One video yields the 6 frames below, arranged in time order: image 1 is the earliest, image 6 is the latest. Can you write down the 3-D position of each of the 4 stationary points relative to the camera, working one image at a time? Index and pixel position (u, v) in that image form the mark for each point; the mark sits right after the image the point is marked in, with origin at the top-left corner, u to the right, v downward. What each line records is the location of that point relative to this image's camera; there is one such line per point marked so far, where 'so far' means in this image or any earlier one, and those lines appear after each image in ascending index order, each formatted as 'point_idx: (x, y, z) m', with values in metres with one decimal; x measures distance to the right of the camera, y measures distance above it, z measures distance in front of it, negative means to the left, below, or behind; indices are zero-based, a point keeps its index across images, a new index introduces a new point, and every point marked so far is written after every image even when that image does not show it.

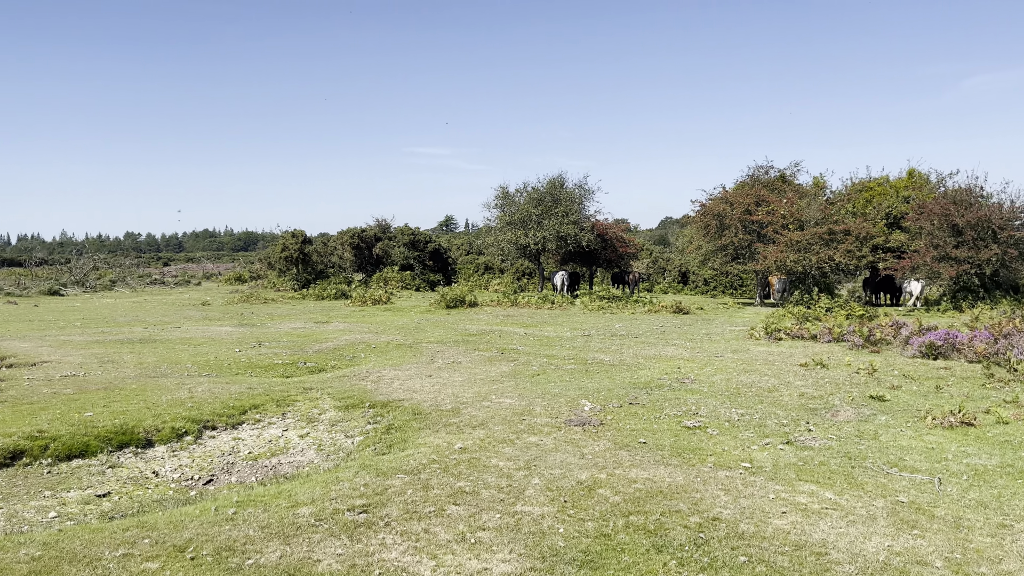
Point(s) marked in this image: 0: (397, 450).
0: (-1.8, -2.5, +8.8) m
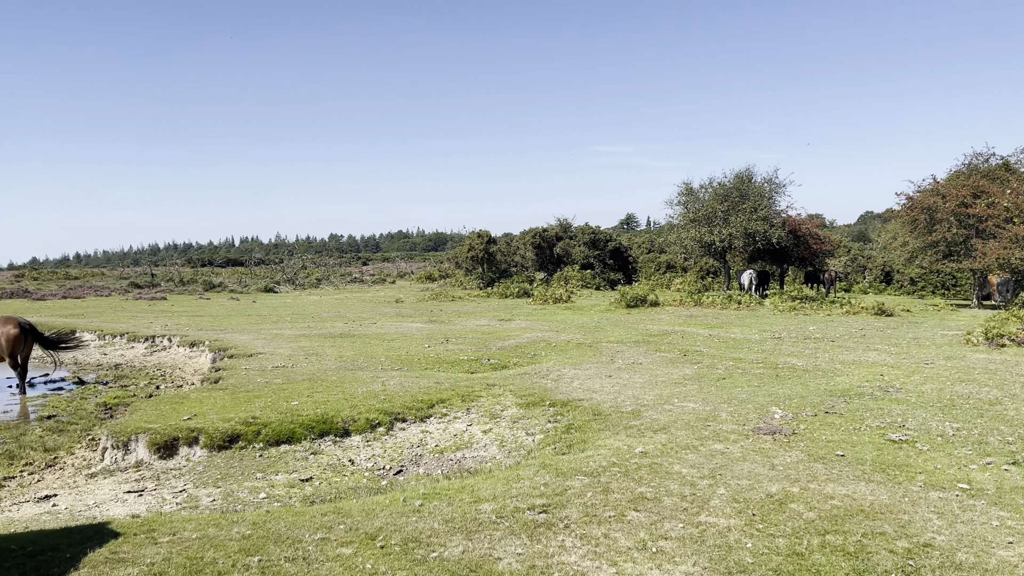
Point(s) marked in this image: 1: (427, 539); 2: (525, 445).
0: (+1.0, -2.5, +8.3) m
1: (-1.0, -2.8, +6.0) m
2: (+0.3, -2.5, +8.6) m
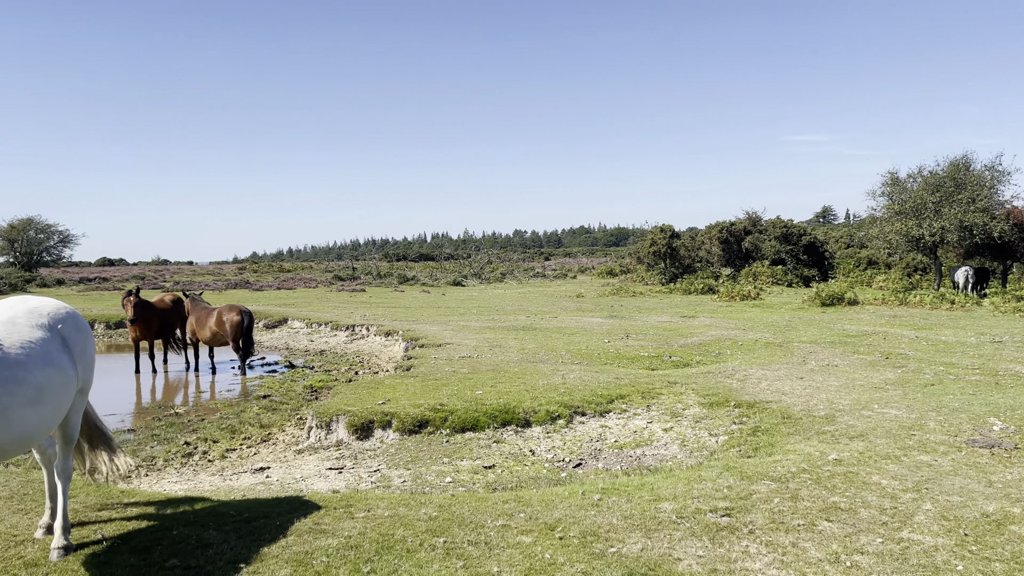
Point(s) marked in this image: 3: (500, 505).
0: (+3.6, -2.4, +7.8) m
1: (+1.0, -2.7, +6.1) m
2: (+2.9, -2.4, +8.3) m
3: (0.0, -2.6, +6.7) m
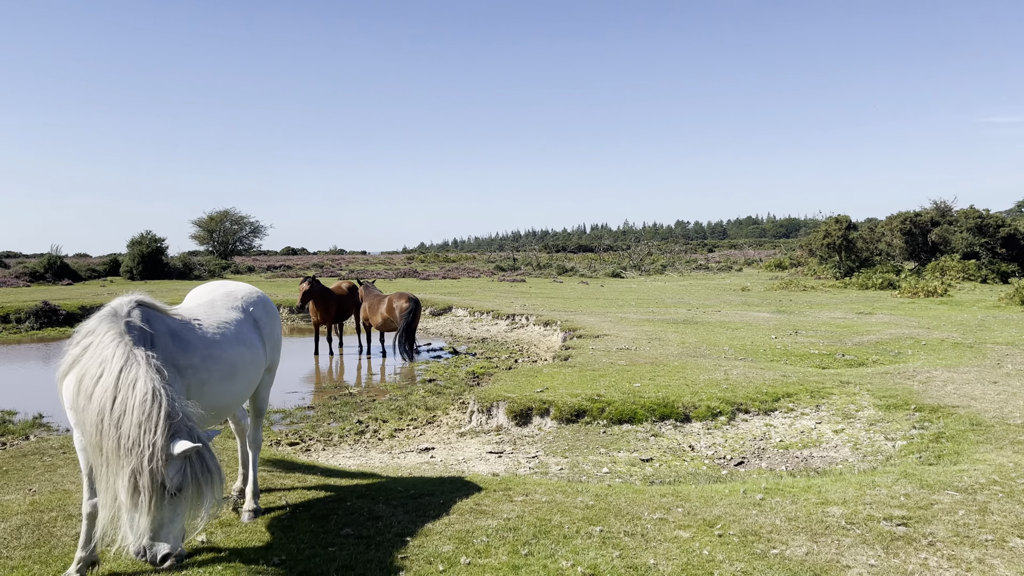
0: (+5.6, -2.3, +7.3) m
1: (+2.8, -2.7, +5.9) m
2: (+5.0, -2.3, +7.8) m
3: (+1.8, -2.5, +6.6) m
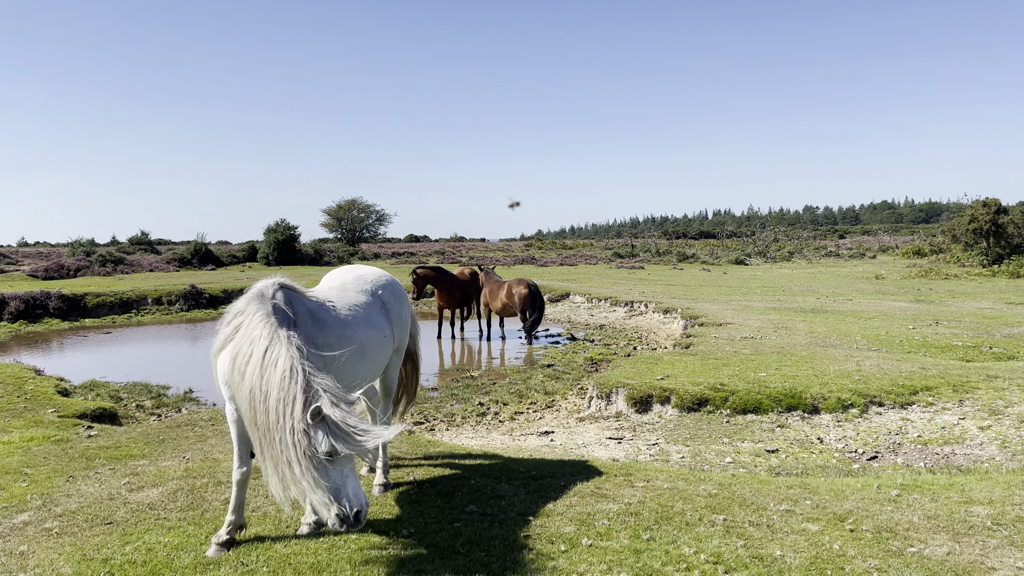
0: (+7.0, -2.2, +6.8) m
1: (+4.2, -2.5, +5.7) m
2: (+6.5, -2.2, +7.4) m
3: (+3.3, -2.4, +6.5) m
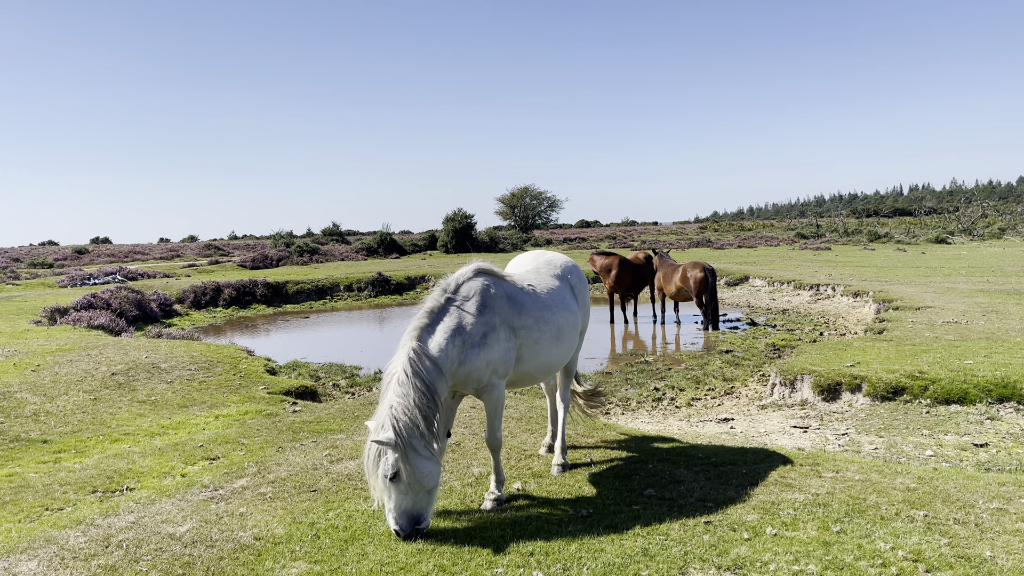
0: (+9.1, -2.0, +5.8) m
1: (+6.1, -2.3, +5.1) m
2: (+8.6, -2.0, +6.5) m
3: (+5.3, -2.2, +6.0) m
